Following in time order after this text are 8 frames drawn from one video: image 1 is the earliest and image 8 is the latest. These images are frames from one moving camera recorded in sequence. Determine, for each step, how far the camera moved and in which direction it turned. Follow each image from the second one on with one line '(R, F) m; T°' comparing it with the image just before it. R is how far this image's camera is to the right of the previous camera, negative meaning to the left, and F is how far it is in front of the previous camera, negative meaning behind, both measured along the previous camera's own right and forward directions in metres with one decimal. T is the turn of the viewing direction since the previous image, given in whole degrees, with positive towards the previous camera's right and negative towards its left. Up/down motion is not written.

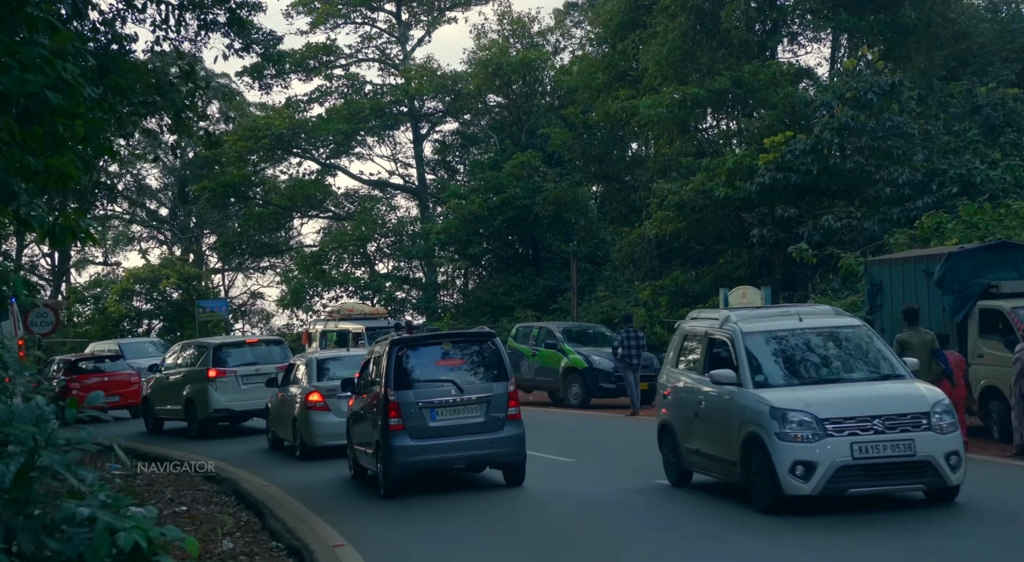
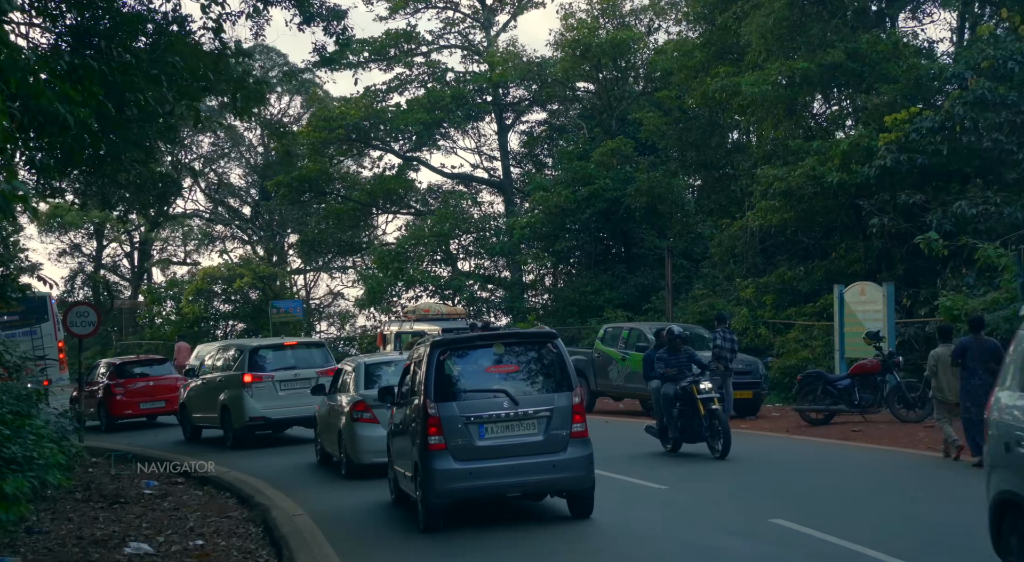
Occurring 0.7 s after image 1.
(+0.1, +1.9) m; -5°
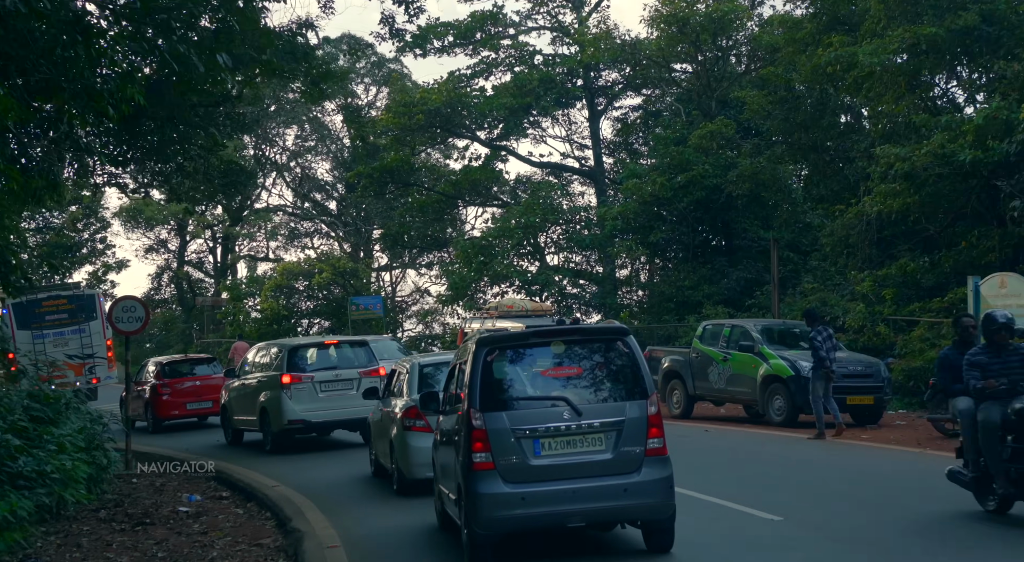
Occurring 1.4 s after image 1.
(+0.1, +1.7) m; -5°
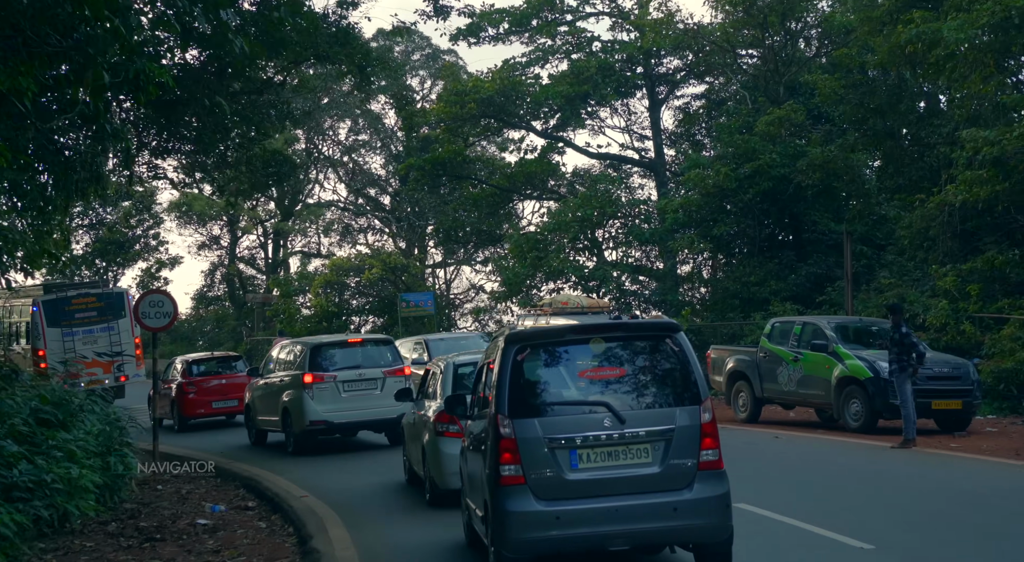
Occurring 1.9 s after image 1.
(+0.1, +1.0) m; -3°
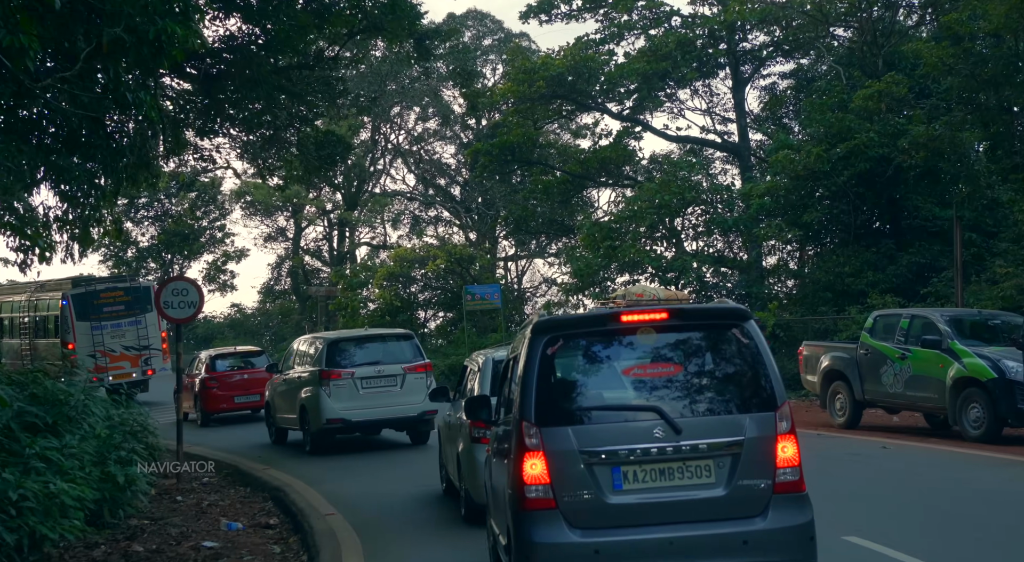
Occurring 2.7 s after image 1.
(+0.1, +1.5) m; -4°
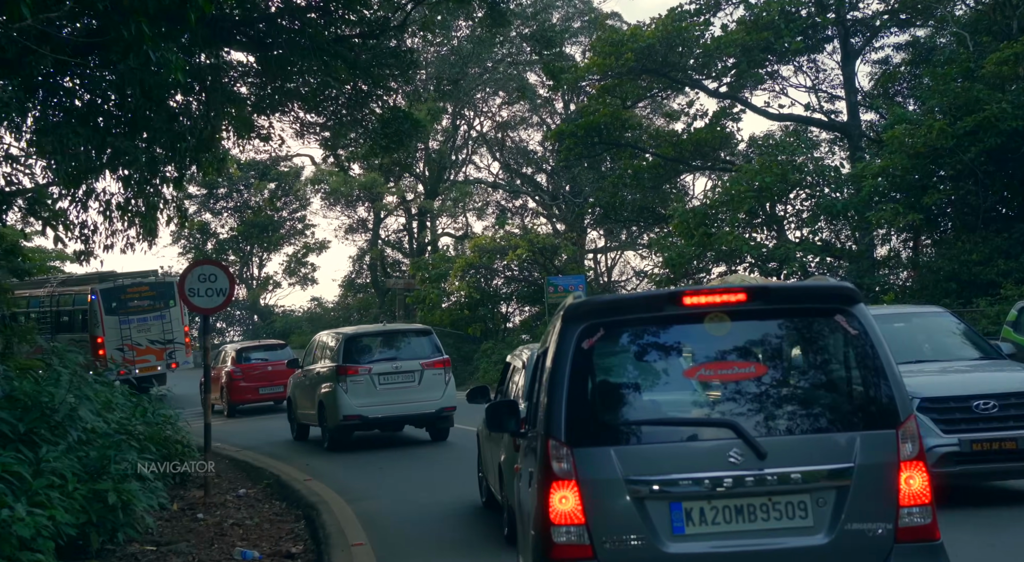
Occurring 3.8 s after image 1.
(+0.1, +1.7) m; -5°
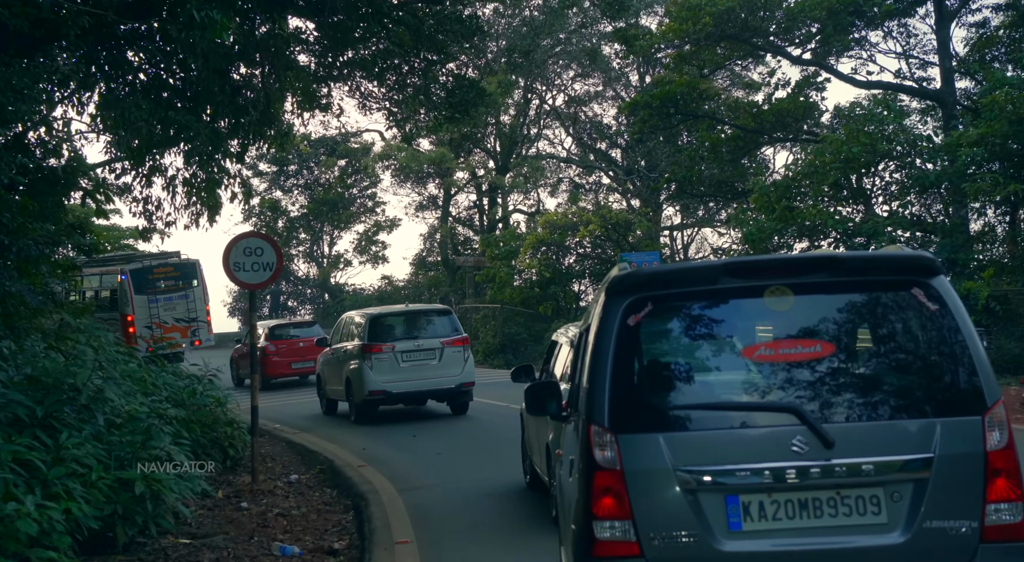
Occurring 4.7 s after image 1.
(+0.1, +0.7) m; -4°
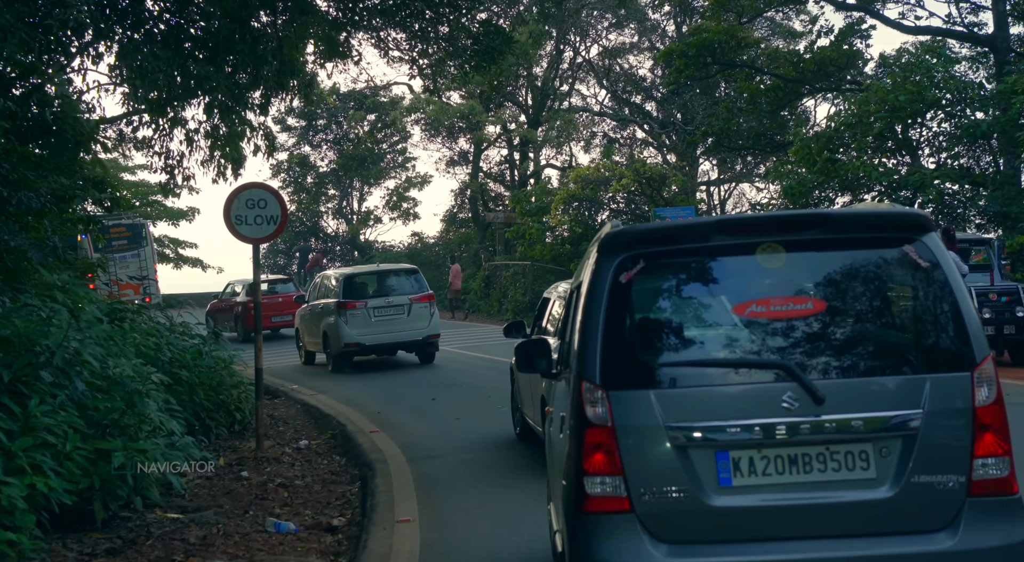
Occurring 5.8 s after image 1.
(+0.1, +0.6) m; -2°
